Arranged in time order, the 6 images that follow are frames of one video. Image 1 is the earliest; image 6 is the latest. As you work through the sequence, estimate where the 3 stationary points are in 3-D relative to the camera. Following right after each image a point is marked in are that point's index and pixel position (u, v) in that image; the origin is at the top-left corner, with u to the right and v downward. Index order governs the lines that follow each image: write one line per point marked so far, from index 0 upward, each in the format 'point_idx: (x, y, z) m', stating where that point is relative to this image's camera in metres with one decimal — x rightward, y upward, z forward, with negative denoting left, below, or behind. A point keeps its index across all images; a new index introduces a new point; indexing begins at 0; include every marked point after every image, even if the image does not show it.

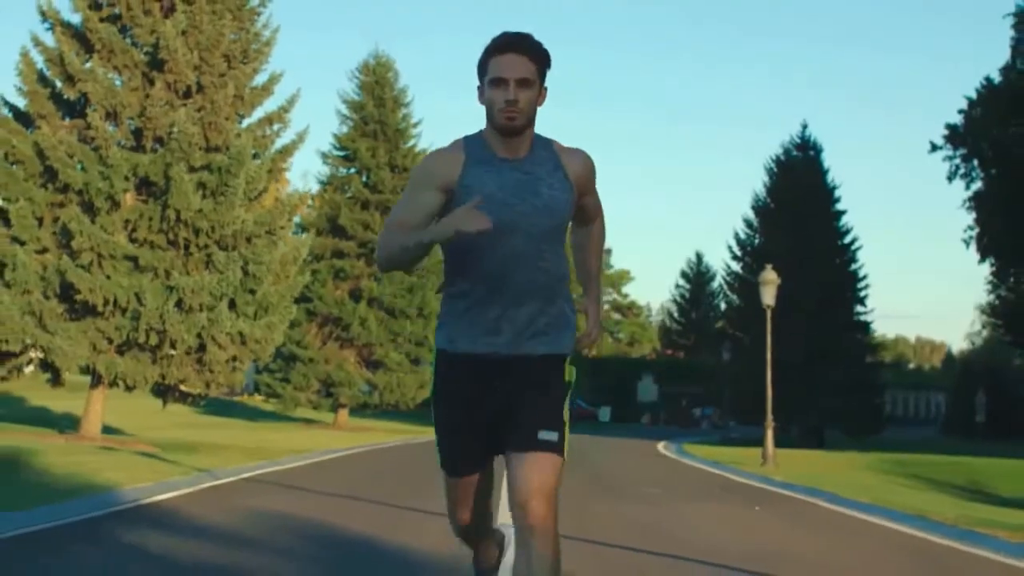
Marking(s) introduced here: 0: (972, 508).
0: (+4.6, -2.1, +13.9) m
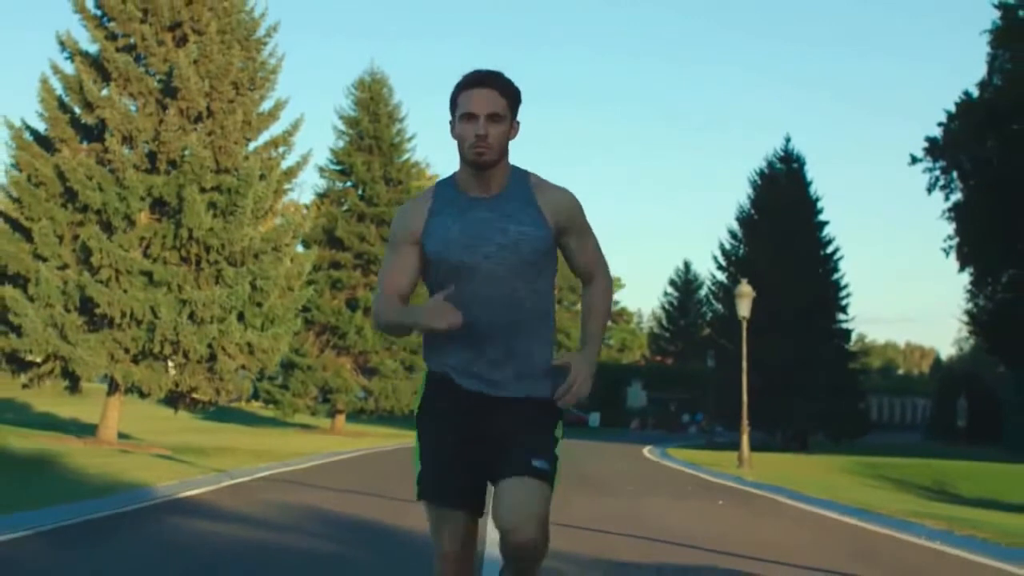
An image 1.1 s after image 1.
0: (+4.5, -2.3, +14.8) m
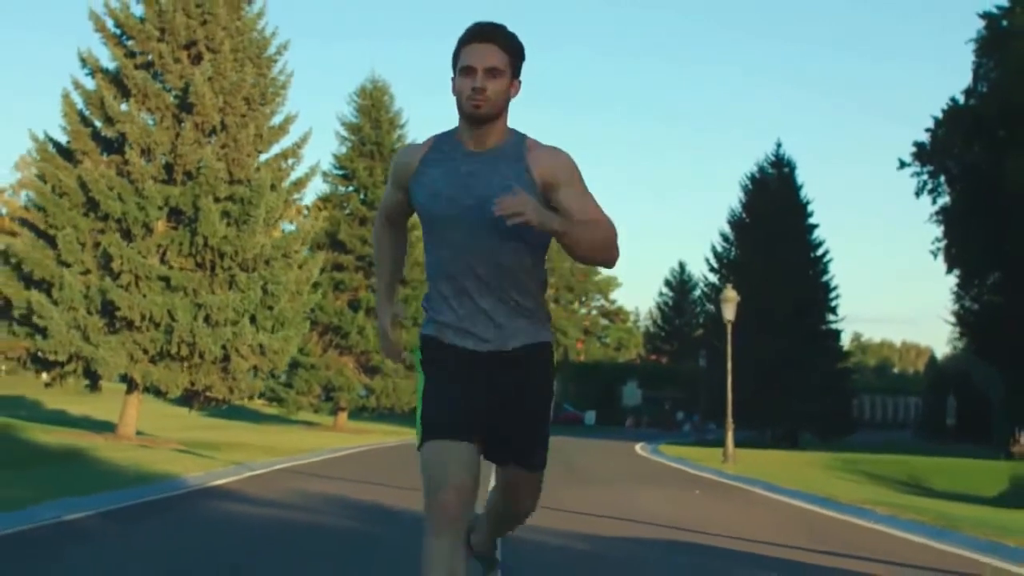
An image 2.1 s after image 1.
0: (+4.4, -2.3, +15.7) m
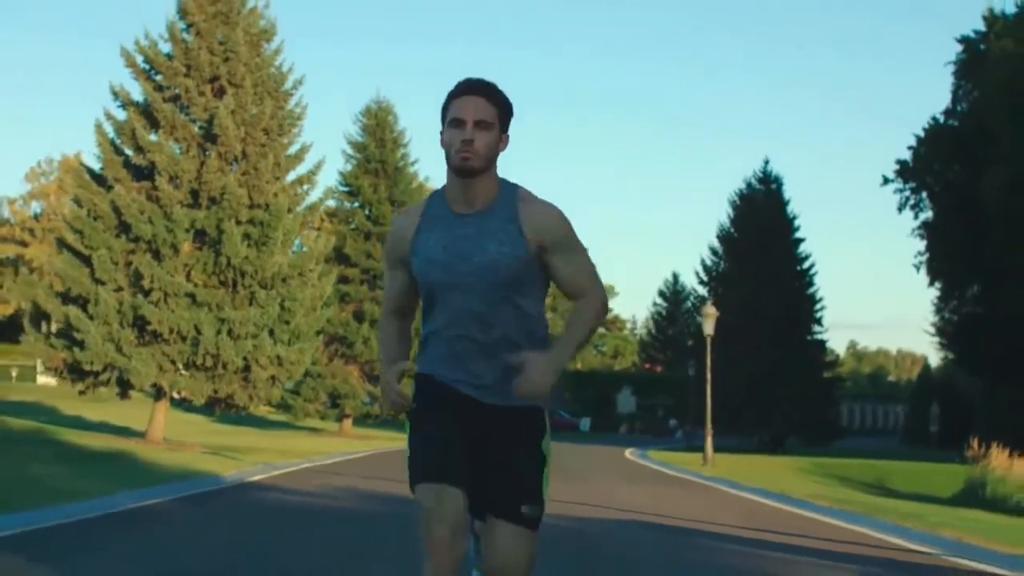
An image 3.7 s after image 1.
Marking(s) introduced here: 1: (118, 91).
0: (+4.4, -2.5, +17.1) m
1: (-5.0, +2.5, +17.4) m
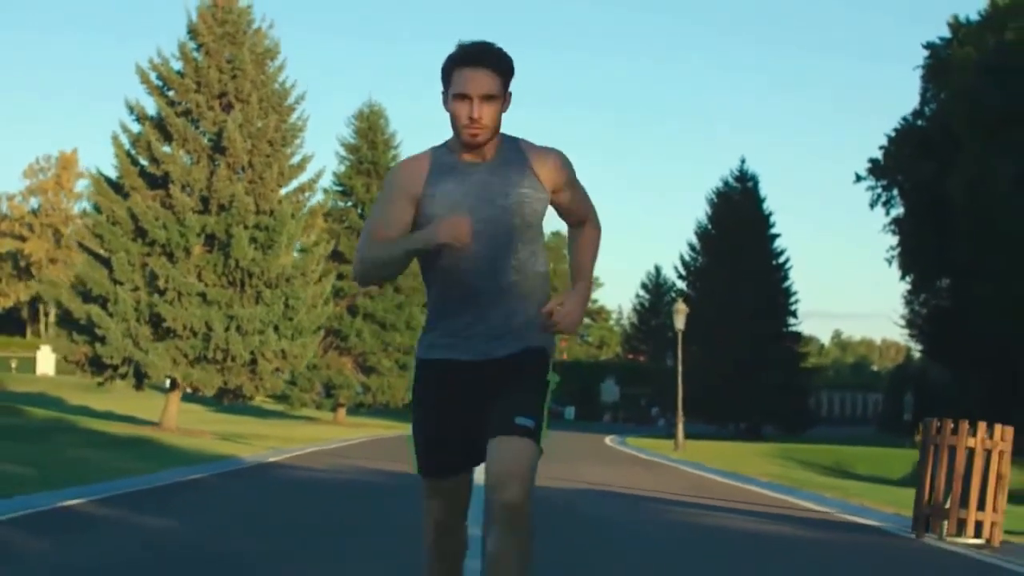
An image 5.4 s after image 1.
0: (+4.2, -2.5, +18.6) m
1: (-5.2, +2.5, +18.8) m
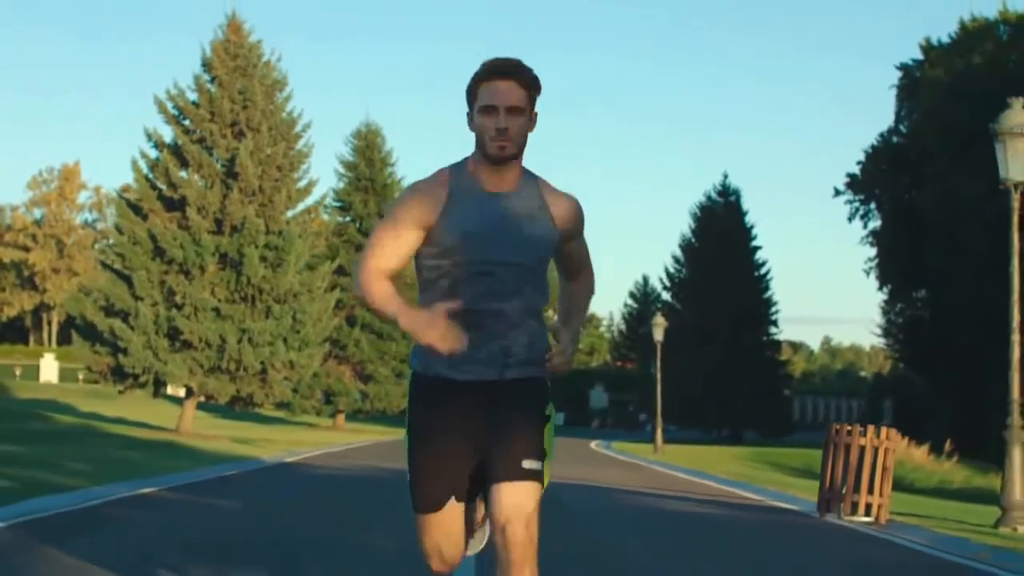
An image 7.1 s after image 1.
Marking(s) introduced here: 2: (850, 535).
0: (+4.1, -2.7, +20.1) m
1: (-5.3, +2.3, +20.3) m
2: (+3.2, -2.4, +13.1) m
